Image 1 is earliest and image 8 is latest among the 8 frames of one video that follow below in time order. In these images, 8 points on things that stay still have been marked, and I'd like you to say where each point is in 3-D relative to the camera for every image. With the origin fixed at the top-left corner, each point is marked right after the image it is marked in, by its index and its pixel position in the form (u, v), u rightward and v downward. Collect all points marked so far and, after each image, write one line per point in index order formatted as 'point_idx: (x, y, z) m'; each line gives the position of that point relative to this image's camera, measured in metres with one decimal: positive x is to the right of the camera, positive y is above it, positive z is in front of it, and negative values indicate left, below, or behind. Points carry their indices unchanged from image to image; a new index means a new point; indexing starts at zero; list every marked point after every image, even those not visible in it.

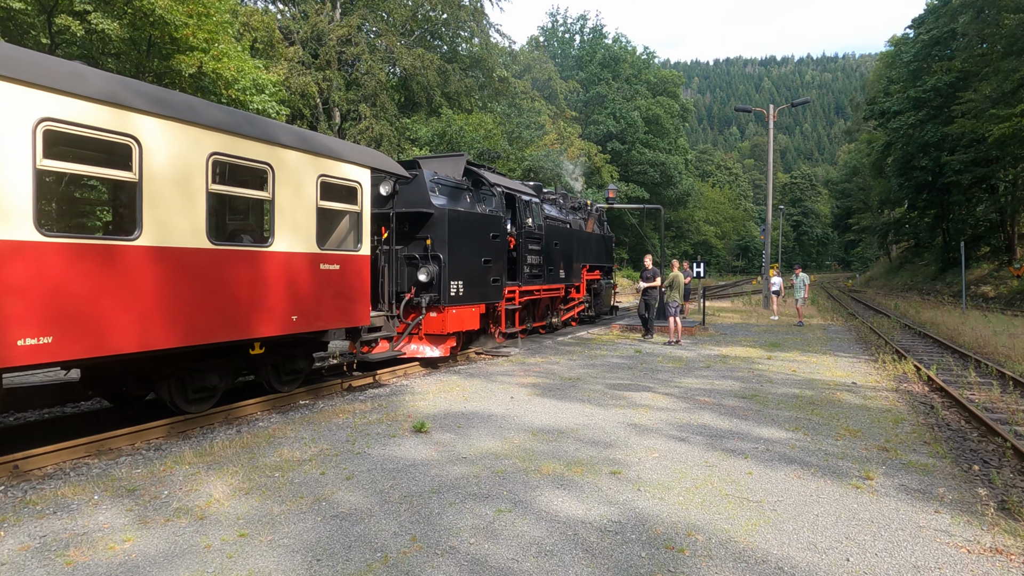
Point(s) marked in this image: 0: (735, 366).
0: (+3.6, -1.3, +10.5) m
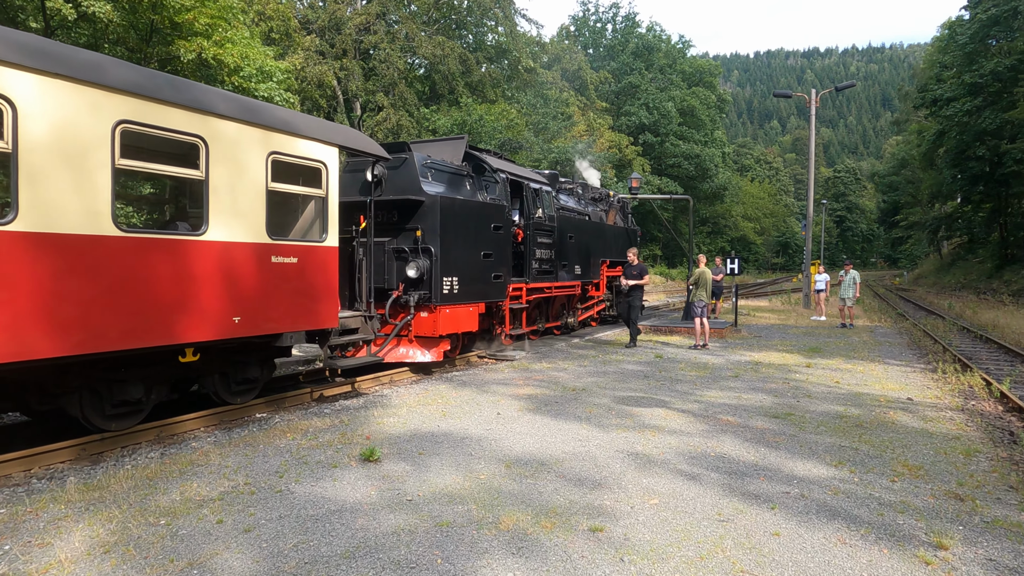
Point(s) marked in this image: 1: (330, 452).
0: (+3.6, -1.2, +9.2) m
1: (-1.4, -1.3, +5.2) m
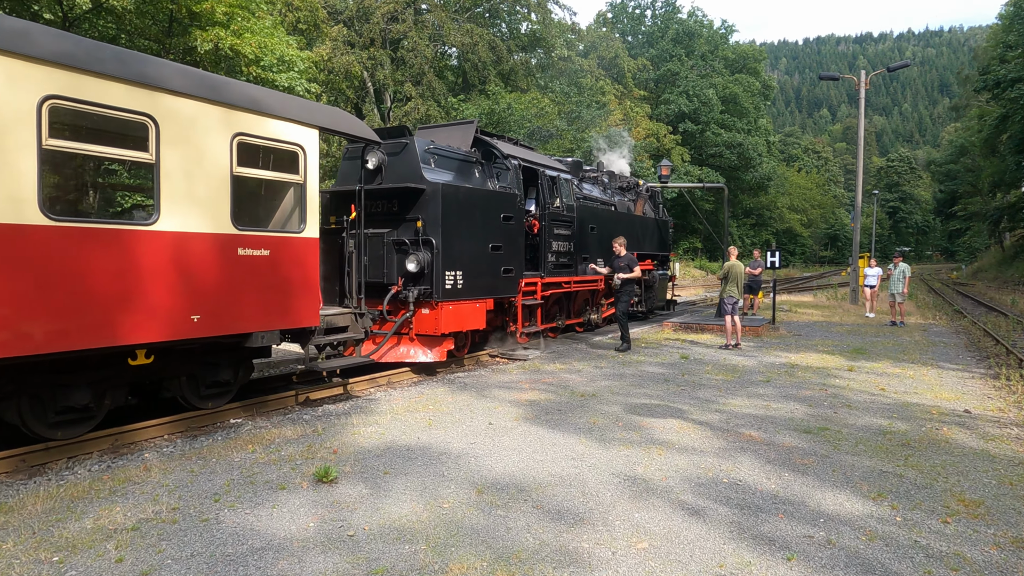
0: (+3.6, -1.2, +8.3) m
1: (-1.6, -1.3, +4.6) m
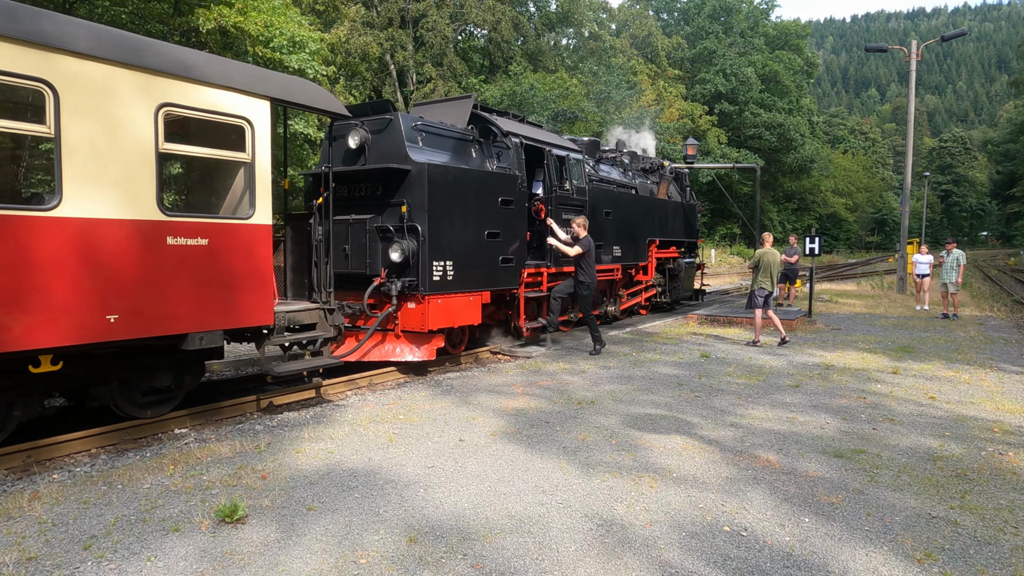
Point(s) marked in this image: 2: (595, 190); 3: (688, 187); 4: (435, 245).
0: (+3.6, -1.1, +7.2) m
1: (-1.9, -1.2, +3.8) m
2: (+1.3, +1.6, +10.6) m
3: (+4.1, +2.3, +15.5) m
4: (-0.9, +0.5, +7.7) m
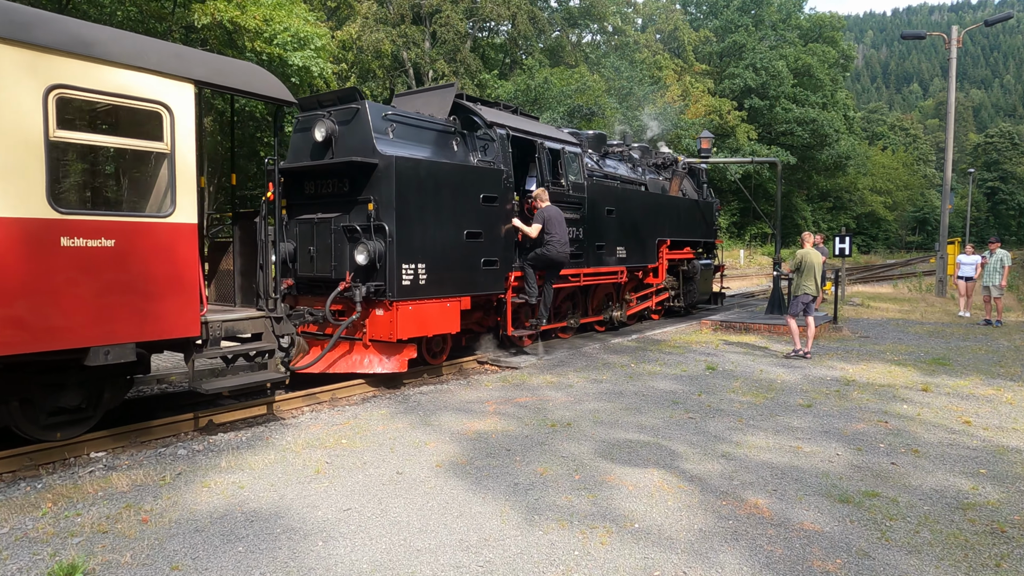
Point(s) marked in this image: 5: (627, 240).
0: (+3.3, -1.1, +6.3) m
1: (-2.3, -1.3, +3.2) m
2: (+1.2, +1.5, +9.8) m
3: (+4.2, +2.3, +14.5) m
4: (-1.1, +0.4, +7.0) m
5: (+1.9, +0.8, +10.8) m
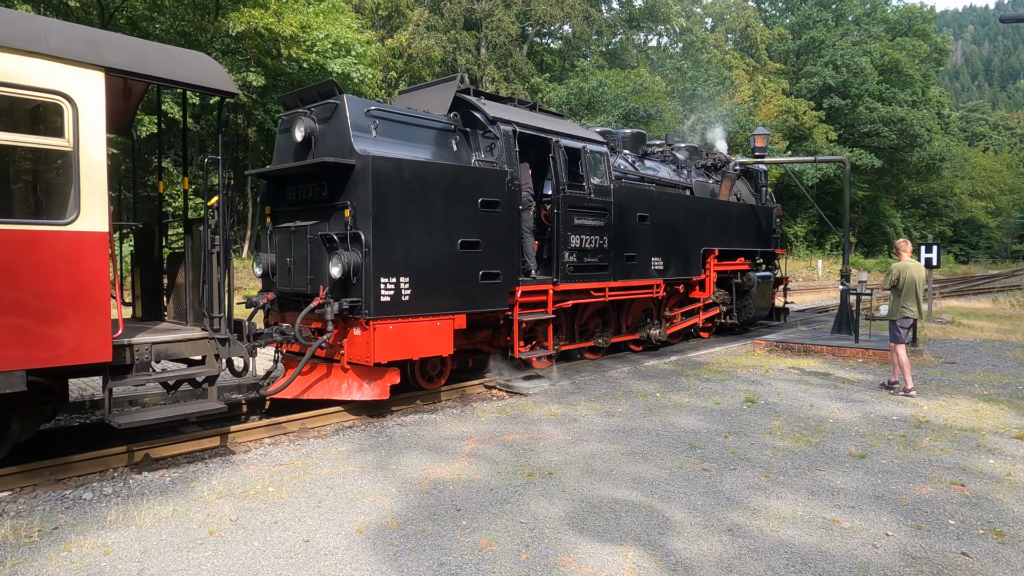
0: (+3.1, -1.3, +5.0) m
1: (-2.8, -1.4, +2.5) m
2: (+1.5, +1.3, +8.7) m
3: (+5.0, +2.0, +13.1) m
4: (-1.2, +0.3, +6.2) m
5: (+2.2, +0.5, +9.6) m
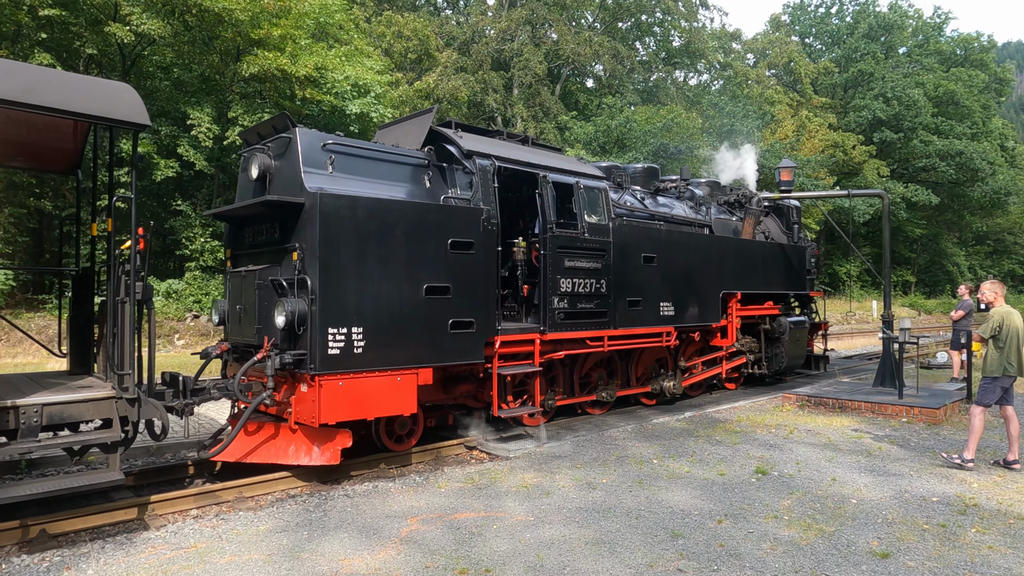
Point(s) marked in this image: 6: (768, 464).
0: (+2.7, -1.7, +3.9) m
1: (-3.3, -1.6, +1.9) m
2: (+1.3, +0.7, +8.0) m
3: (+5.2, +1.1, +12.1) m
4: (-1.5, -0.1, +5.5) m
5: (+2.2, -0.1, +8.7) m
6: (+2.4, -1.6, +6.2) m
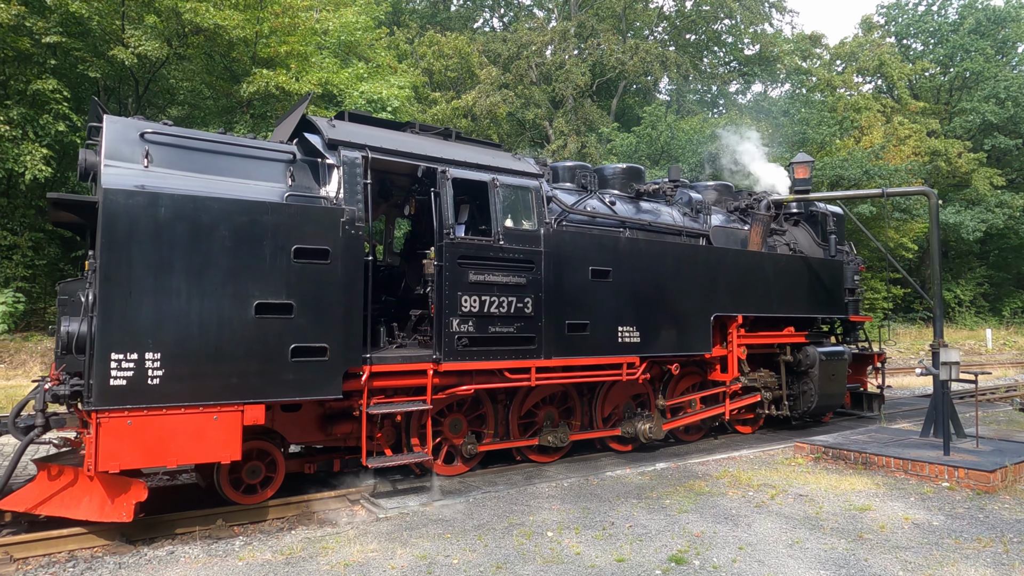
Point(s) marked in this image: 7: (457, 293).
0: (+1.3, -1.7, +2.2) m
1: (-5.0, -1.6, +1.1) m
2: (+0.5, +0.5, +6.5) m
3: (+4.9, +0.8, +10.0) m
4: (-2.7, -0.3, +4.5) m
5: (+1.4, -0.3, +7.1) m
6: (+1.3, -1.8, +4.5) m
7: (-0.5, 0.0, +5.8) m
